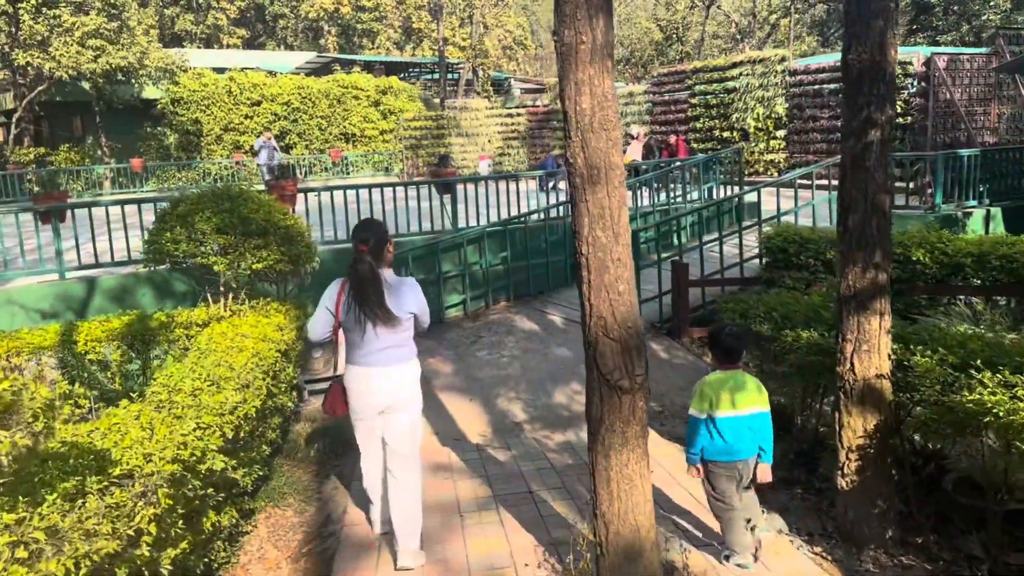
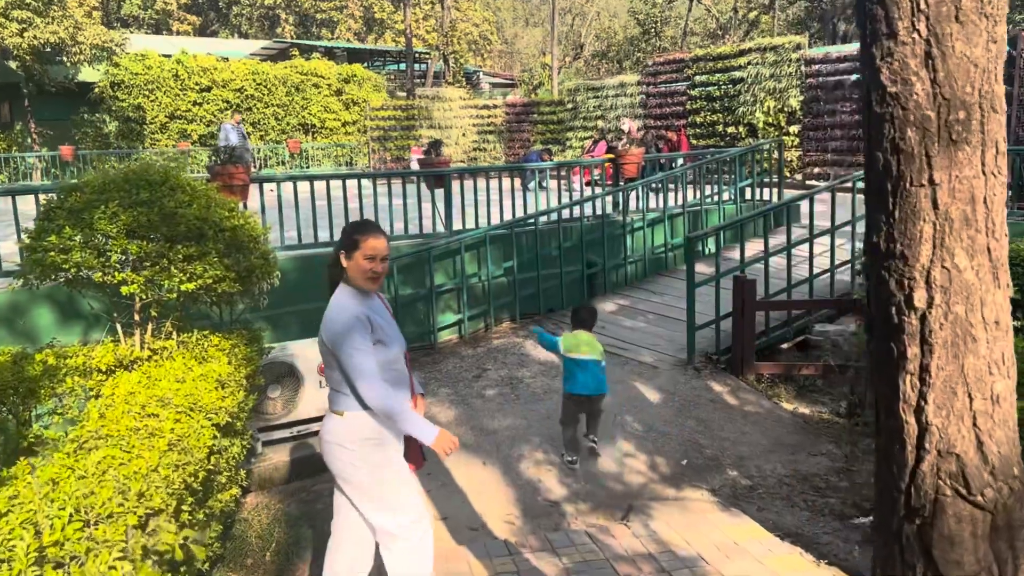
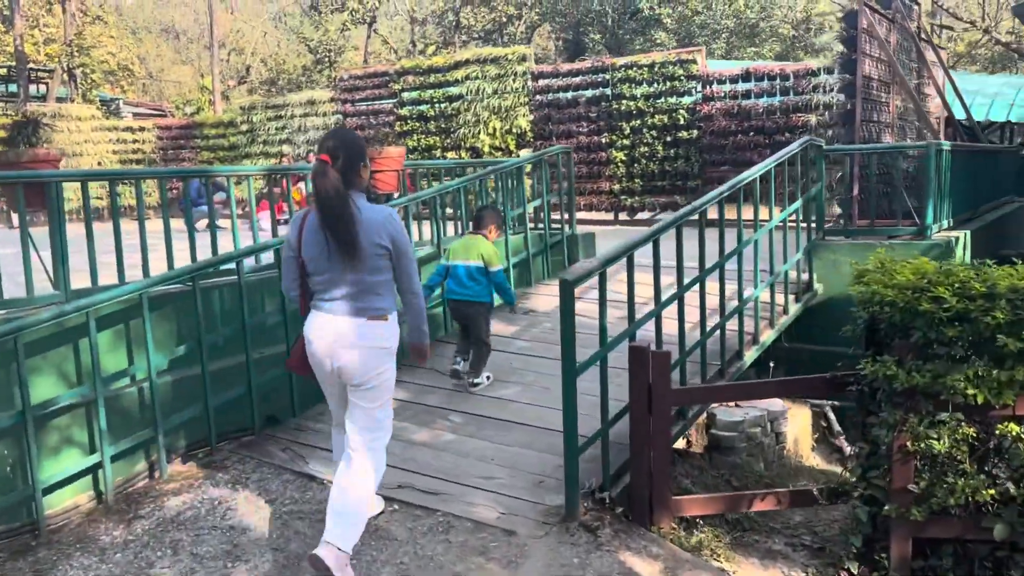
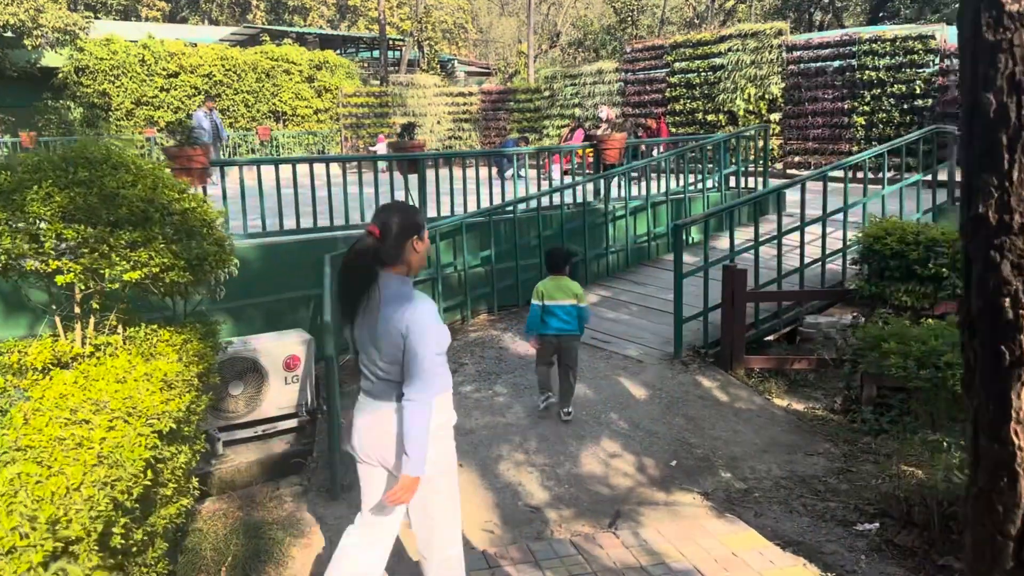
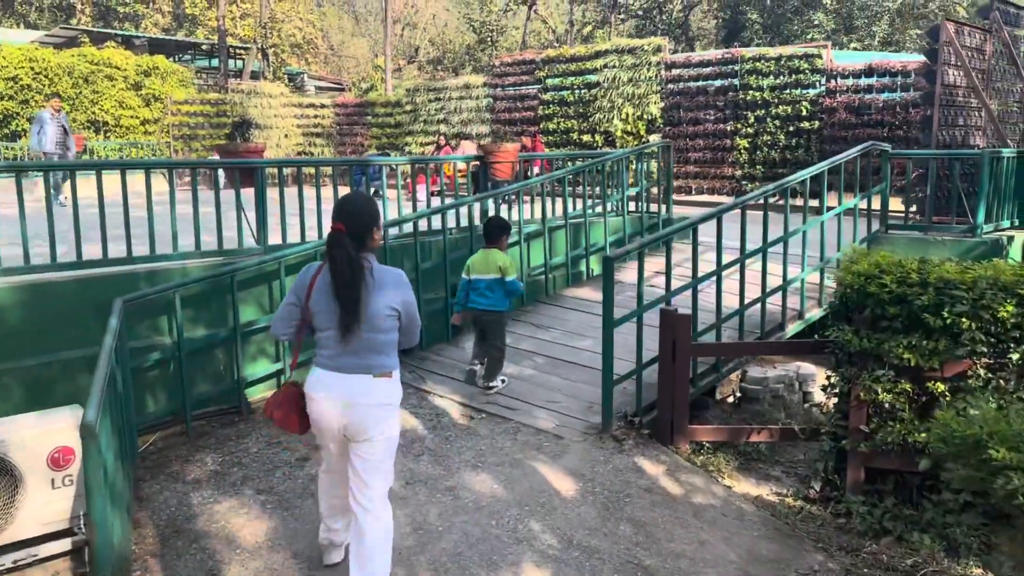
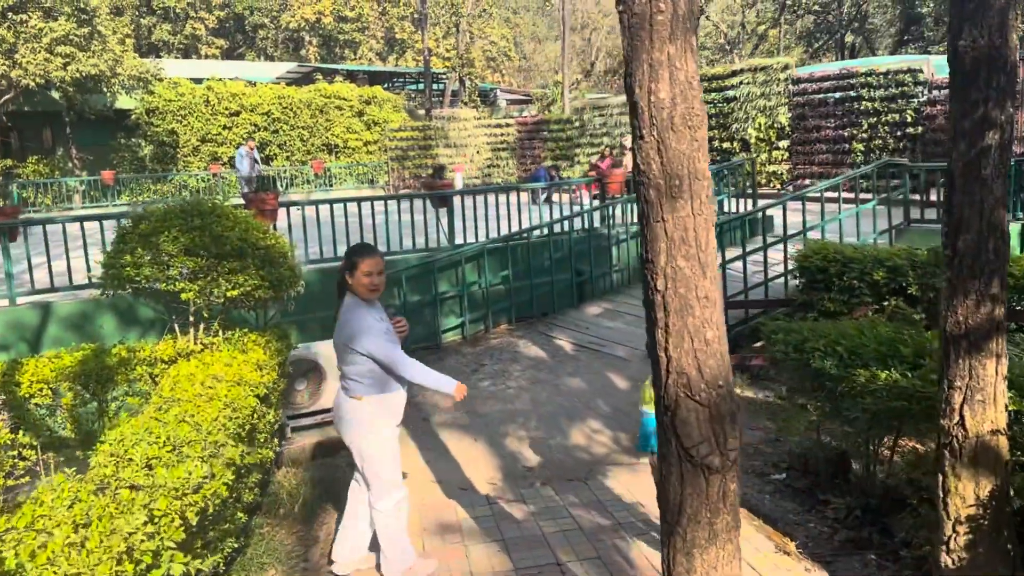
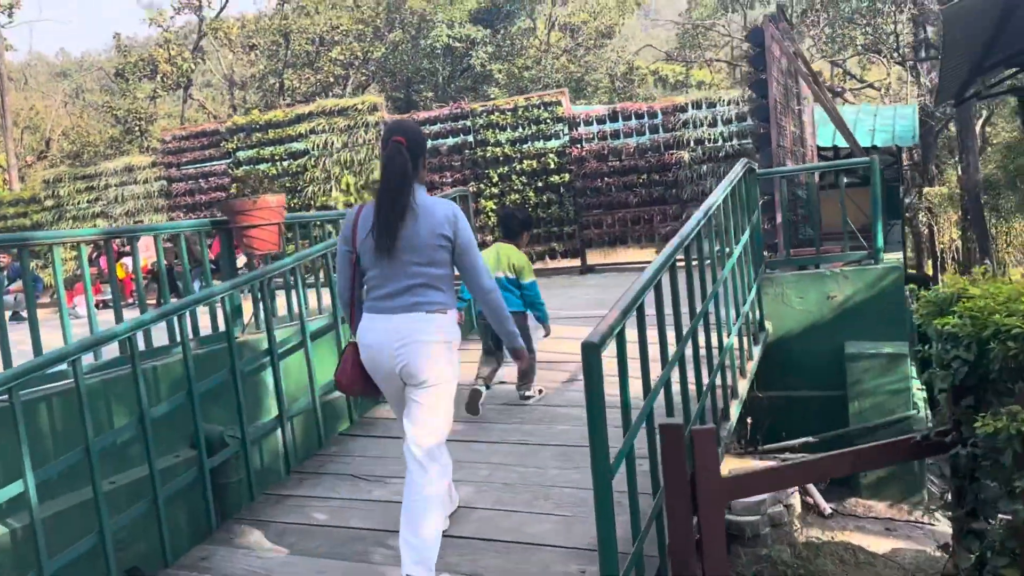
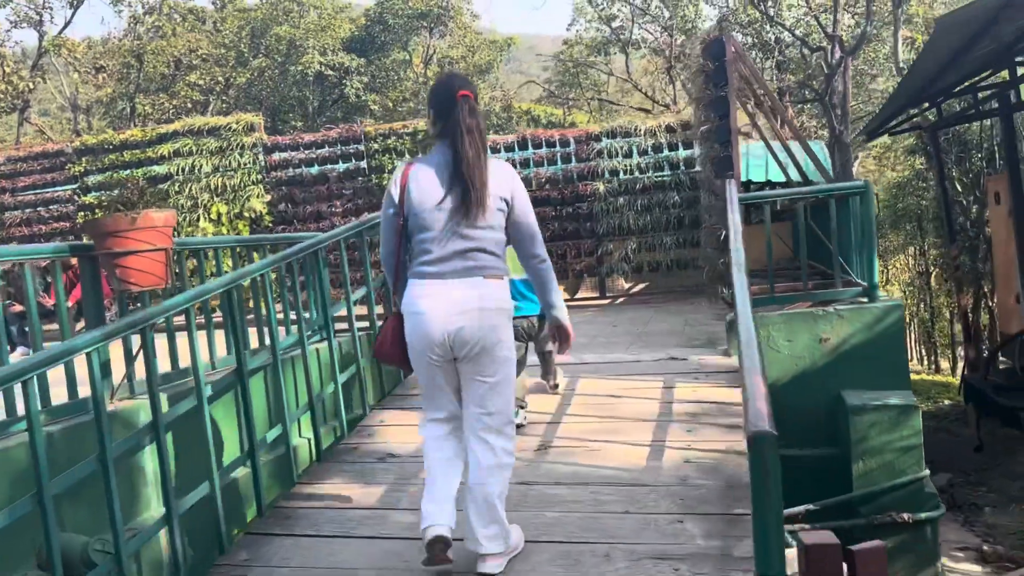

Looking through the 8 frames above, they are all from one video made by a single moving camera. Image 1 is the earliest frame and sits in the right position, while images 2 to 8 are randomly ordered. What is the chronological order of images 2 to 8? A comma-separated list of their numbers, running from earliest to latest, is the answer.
6, 2, 4, 5, 3, 7, 8
